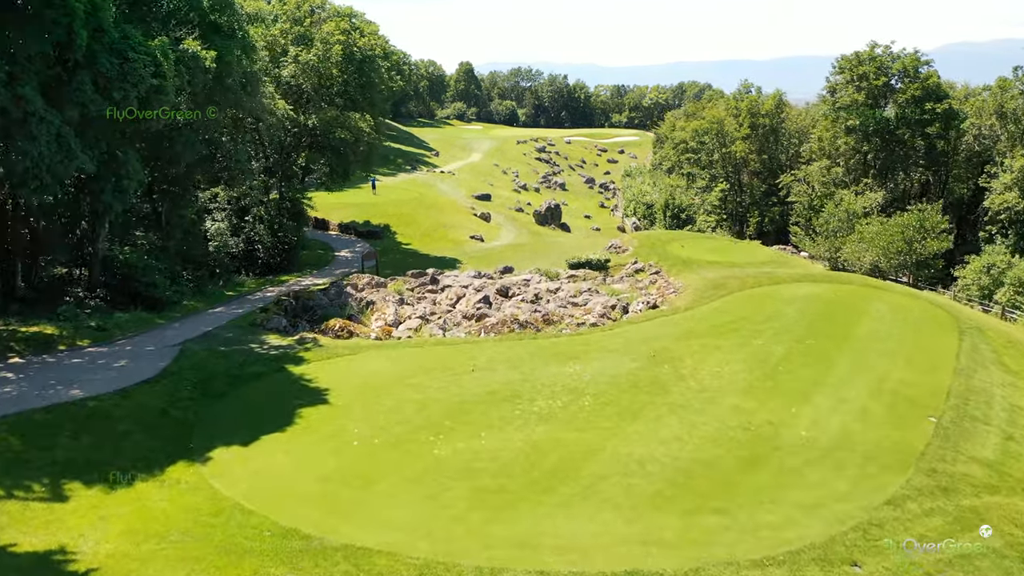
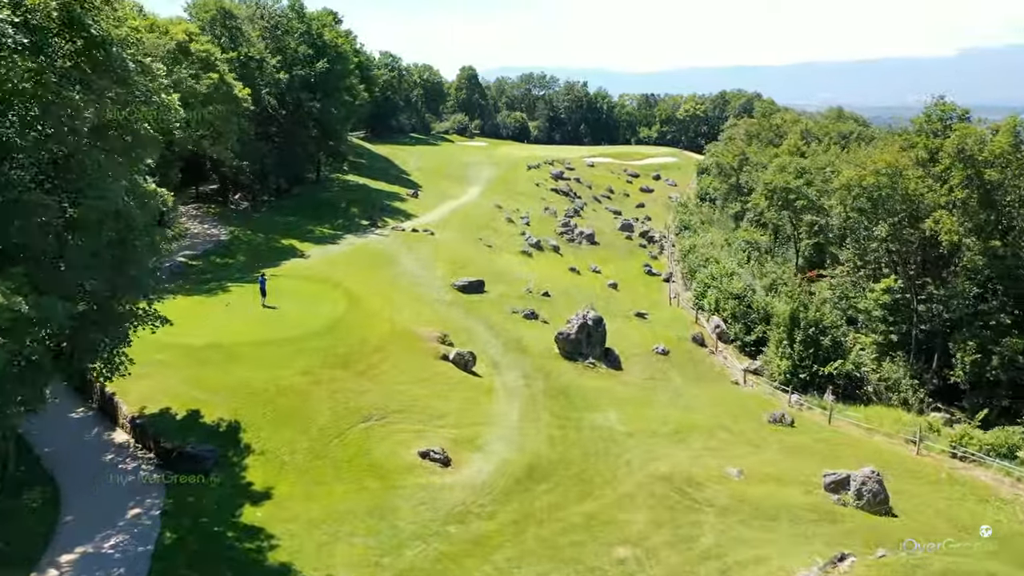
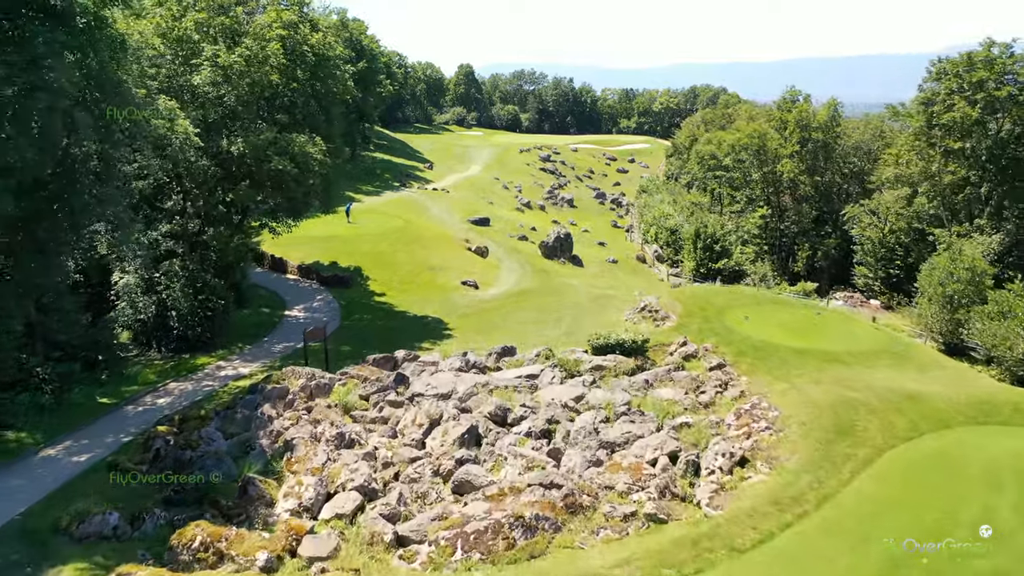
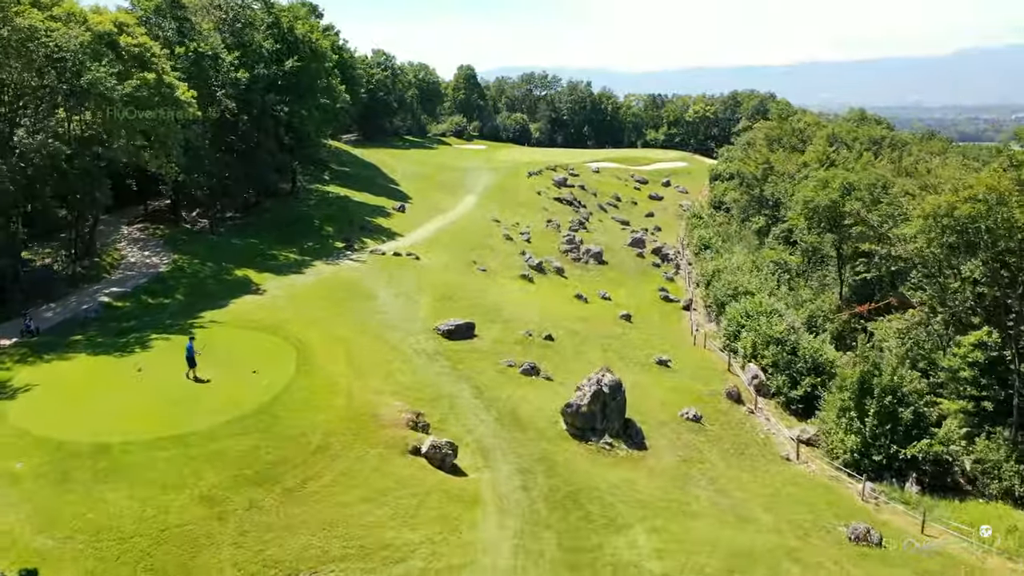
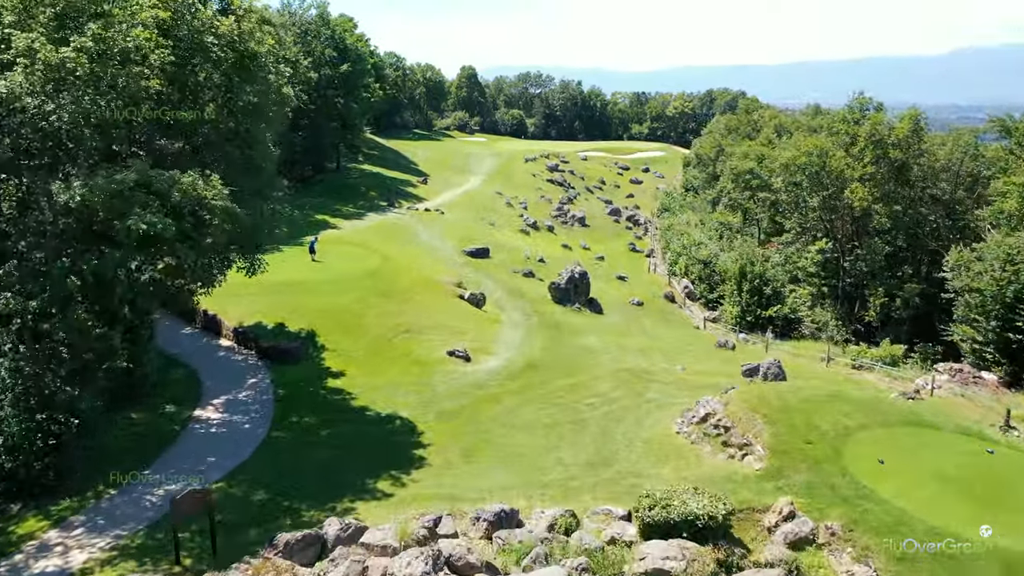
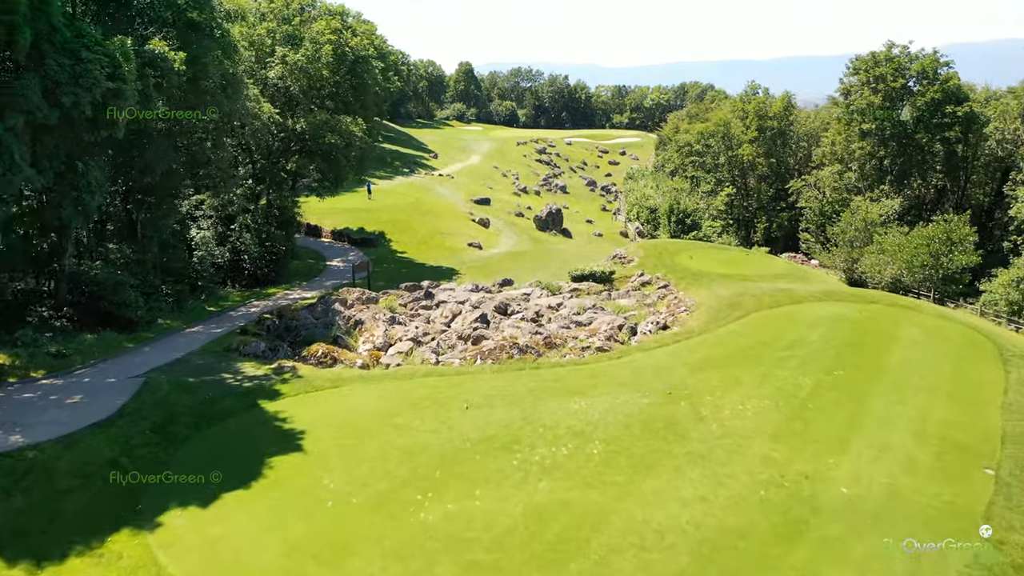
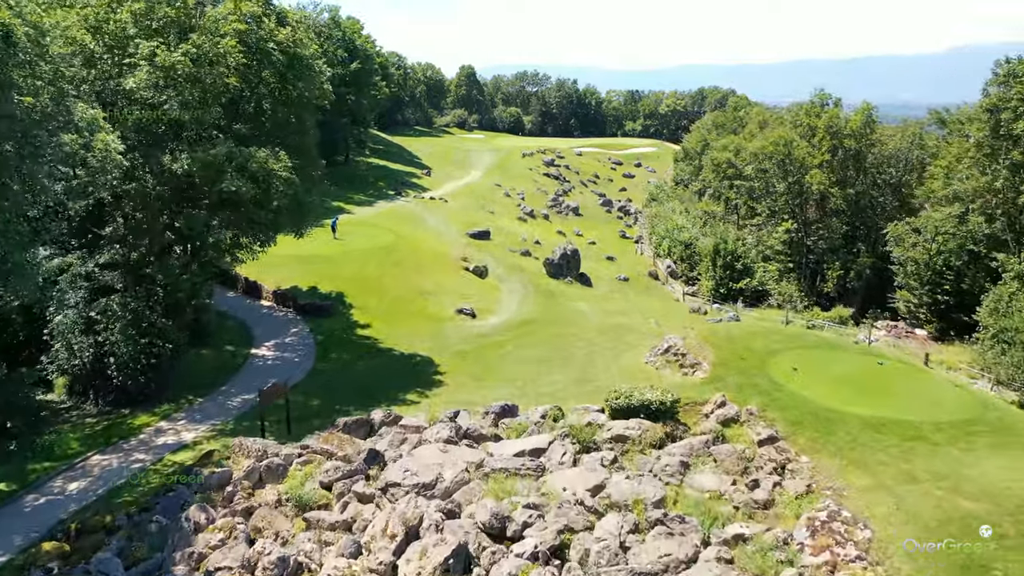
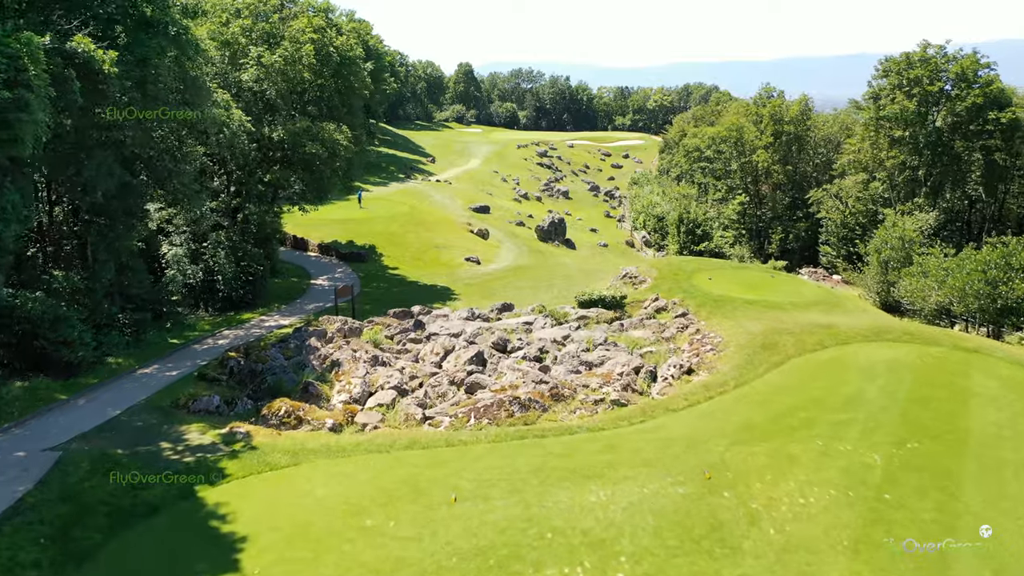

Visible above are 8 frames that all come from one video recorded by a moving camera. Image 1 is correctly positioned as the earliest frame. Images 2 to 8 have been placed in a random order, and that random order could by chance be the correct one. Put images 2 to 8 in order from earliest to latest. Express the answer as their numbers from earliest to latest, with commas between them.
6, 8, 3, 7, 5, 2, 4
